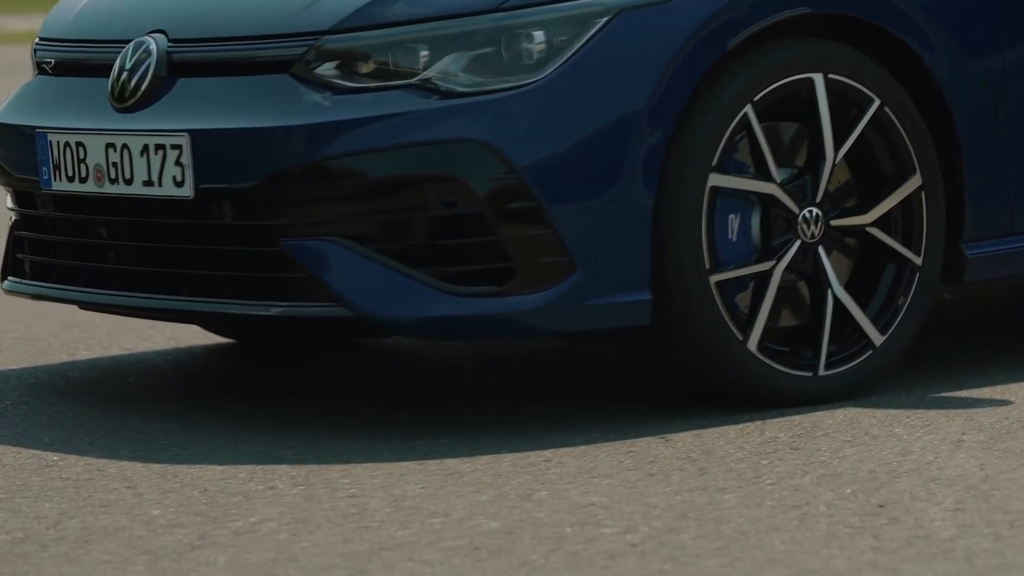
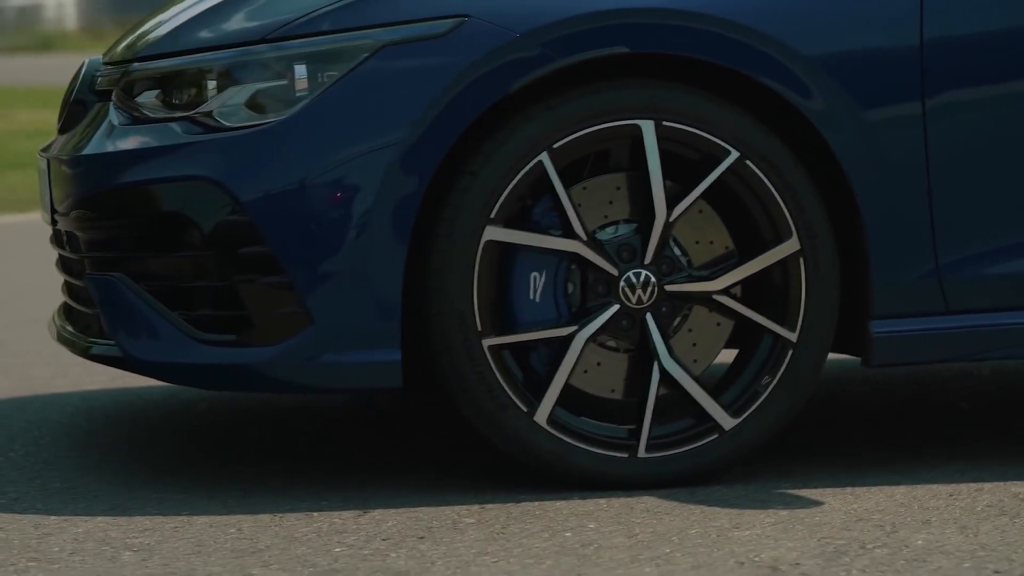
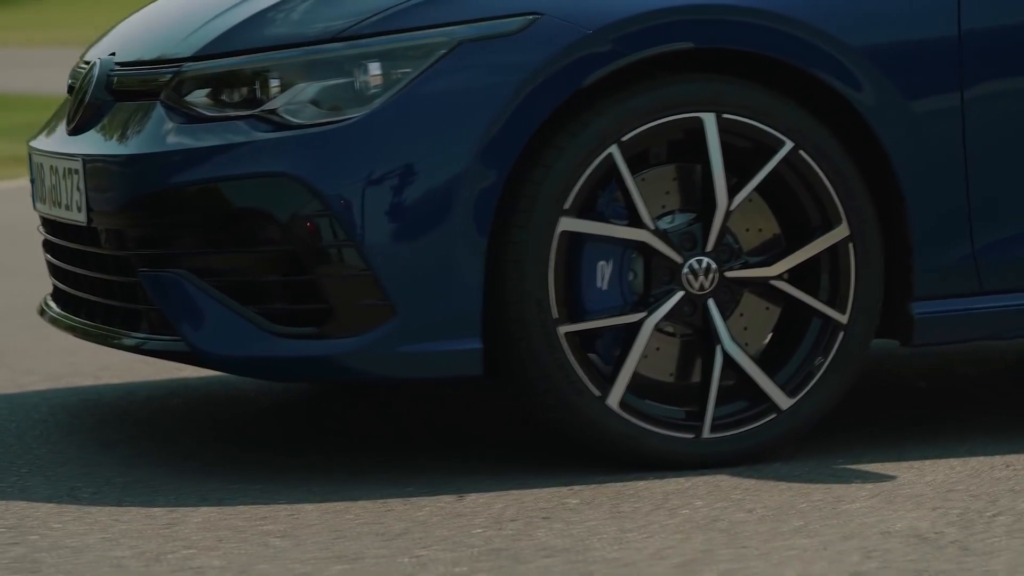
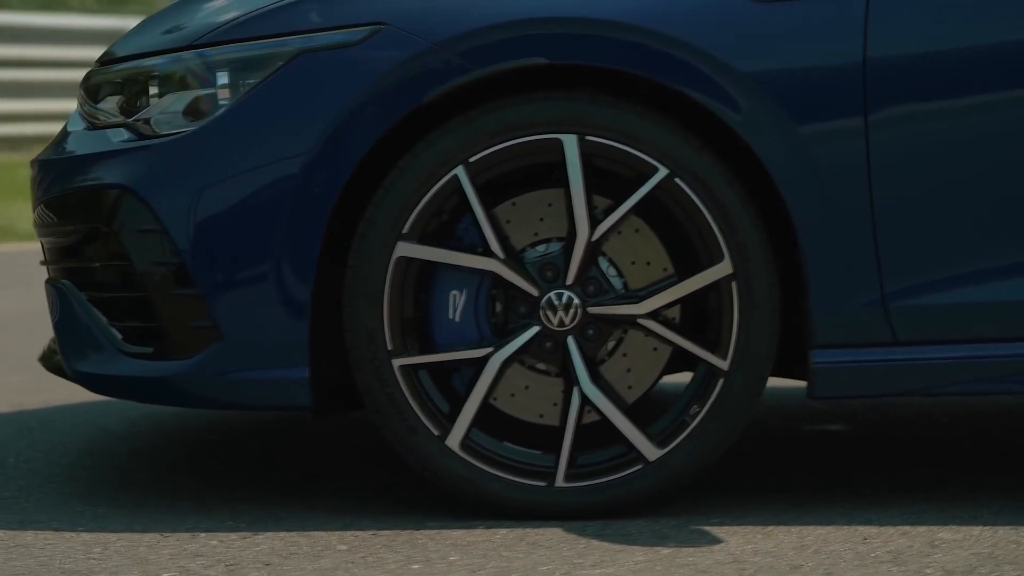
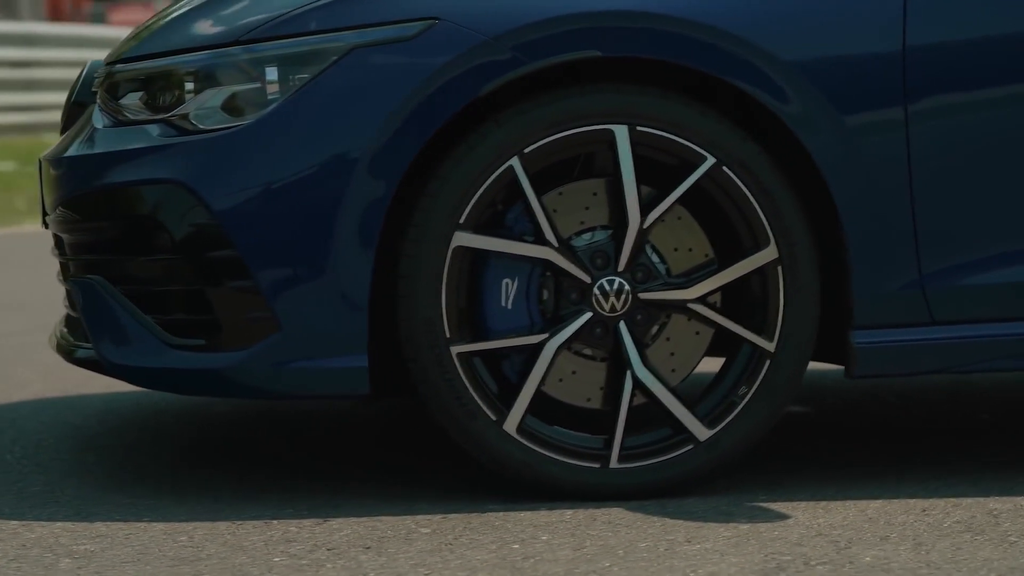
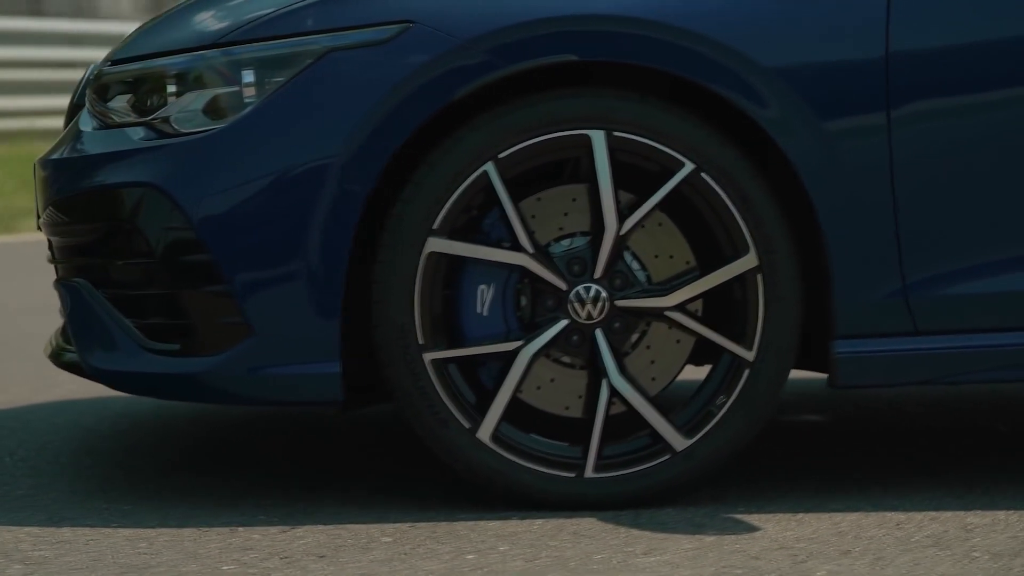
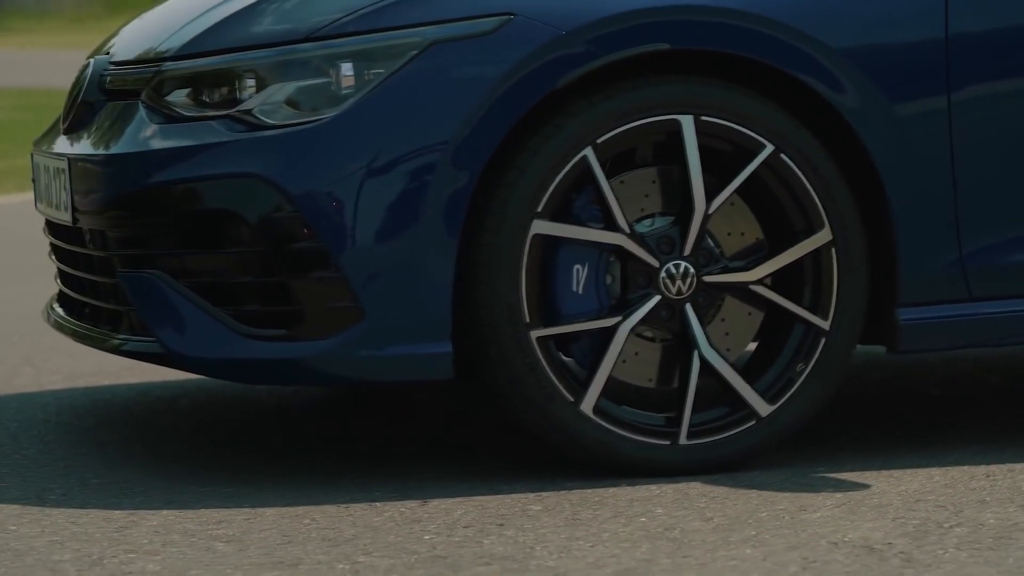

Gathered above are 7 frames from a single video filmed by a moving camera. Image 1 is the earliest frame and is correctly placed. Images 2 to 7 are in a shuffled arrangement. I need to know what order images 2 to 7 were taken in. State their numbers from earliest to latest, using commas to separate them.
3, 7, 2, 5, 6, 4
